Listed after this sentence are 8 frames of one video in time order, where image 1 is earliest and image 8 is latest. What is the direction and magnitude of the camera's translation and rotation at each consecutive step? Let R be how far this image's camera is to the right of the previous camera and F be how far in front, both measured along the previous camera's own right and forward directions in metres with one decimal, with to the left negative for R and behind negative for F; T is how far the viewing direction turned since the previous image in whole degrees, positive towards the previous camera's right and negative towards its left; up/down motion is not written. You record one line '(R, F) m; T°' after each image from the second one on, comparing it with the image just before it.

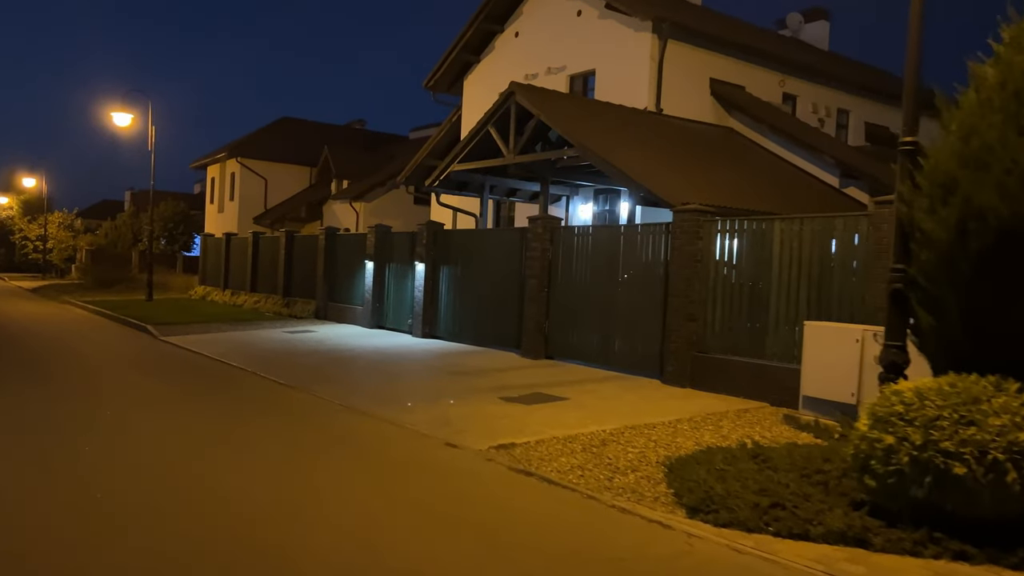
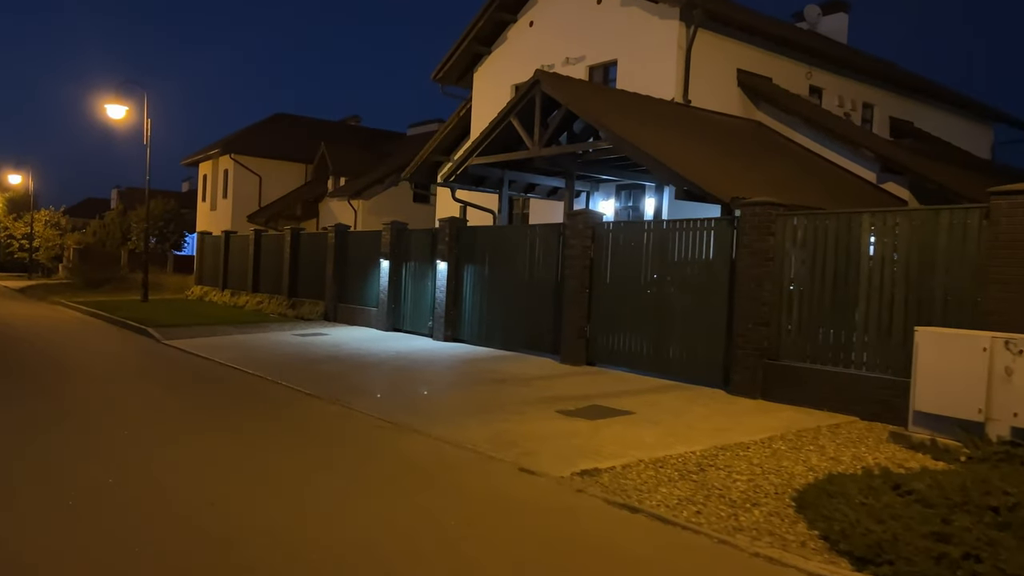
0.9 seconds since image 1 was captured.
(-0.8, +1.0) m; +1°
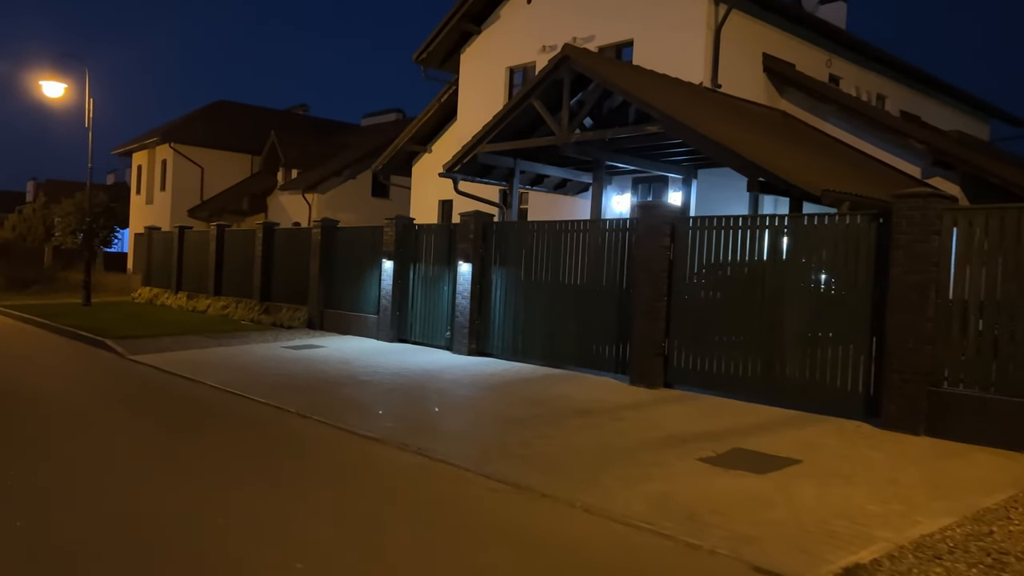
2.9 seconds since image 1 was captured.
(-1.7, +2.2) m; +5°
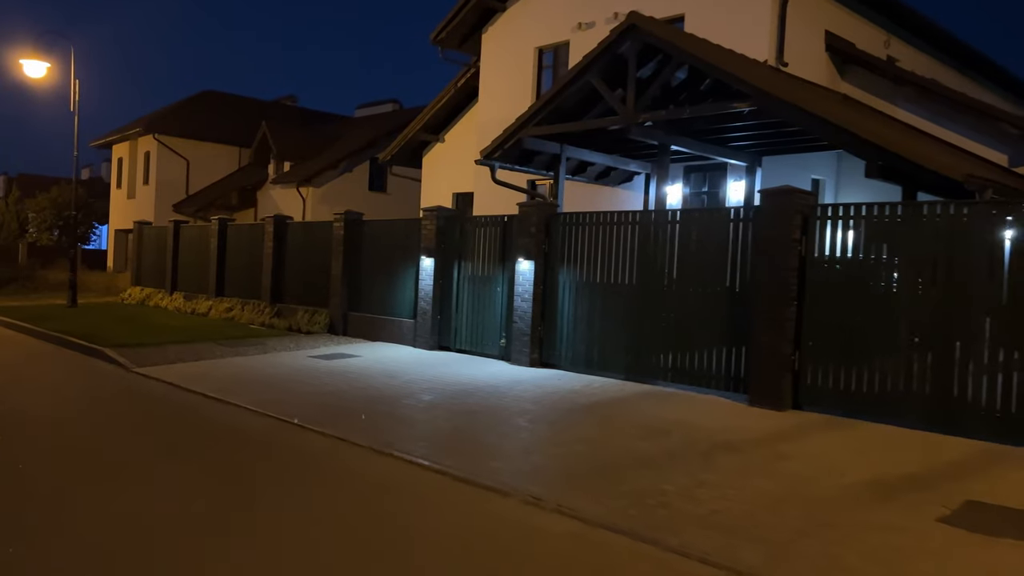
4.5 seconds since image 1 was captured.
(-1.3, +1.8) m; +2°
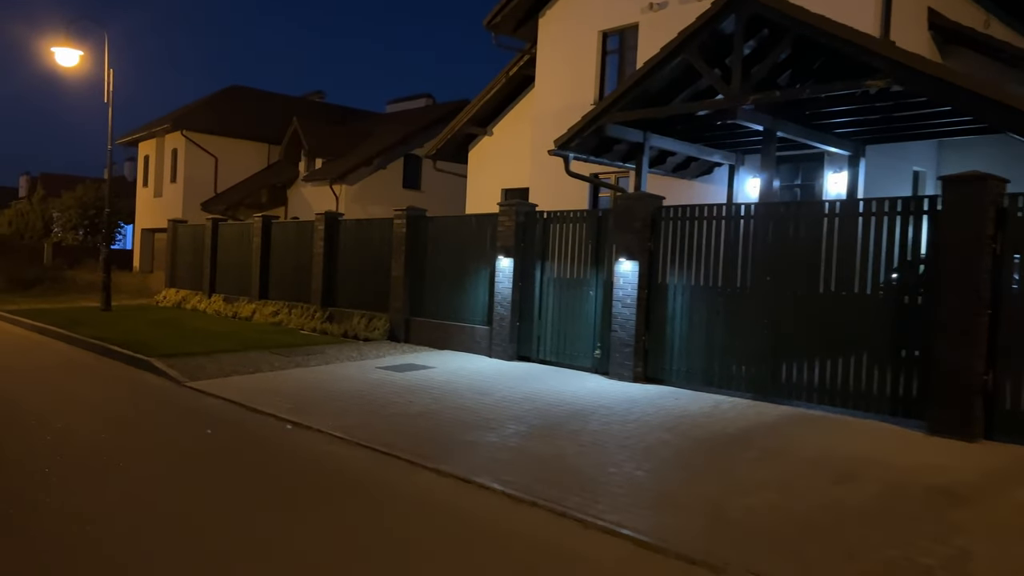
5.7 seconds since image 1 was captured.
(-1.1, +1.4) m; -1°
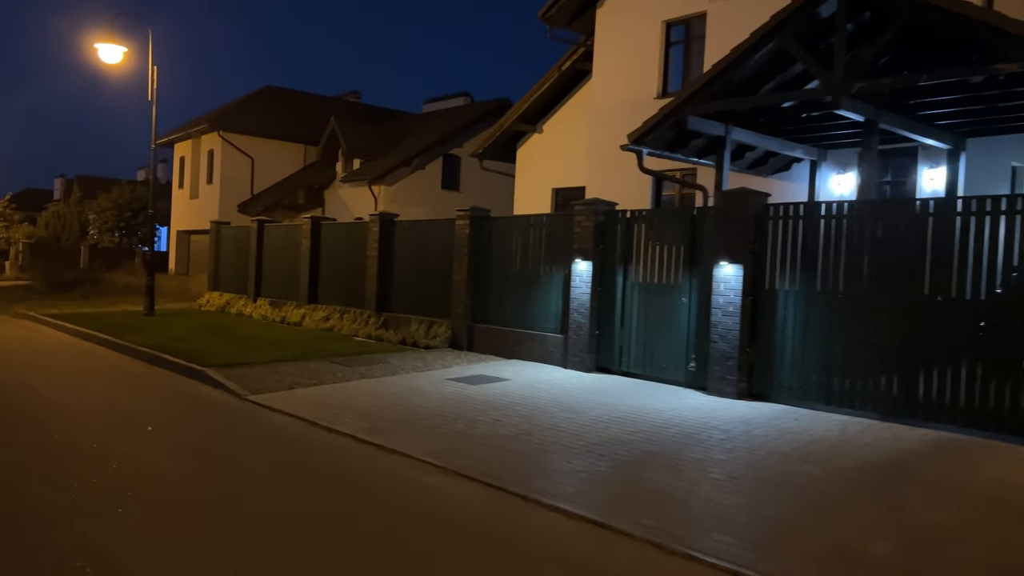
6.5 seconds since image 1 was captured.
(-0.8, +0.9) m; -2°
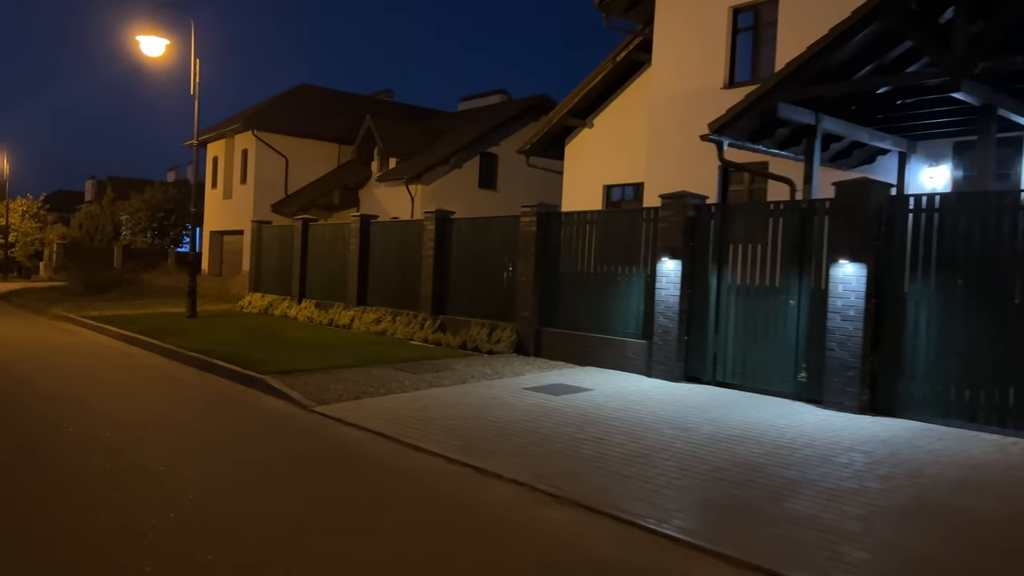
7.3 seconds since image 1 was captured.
(-0.8, +0.9) m; -2°
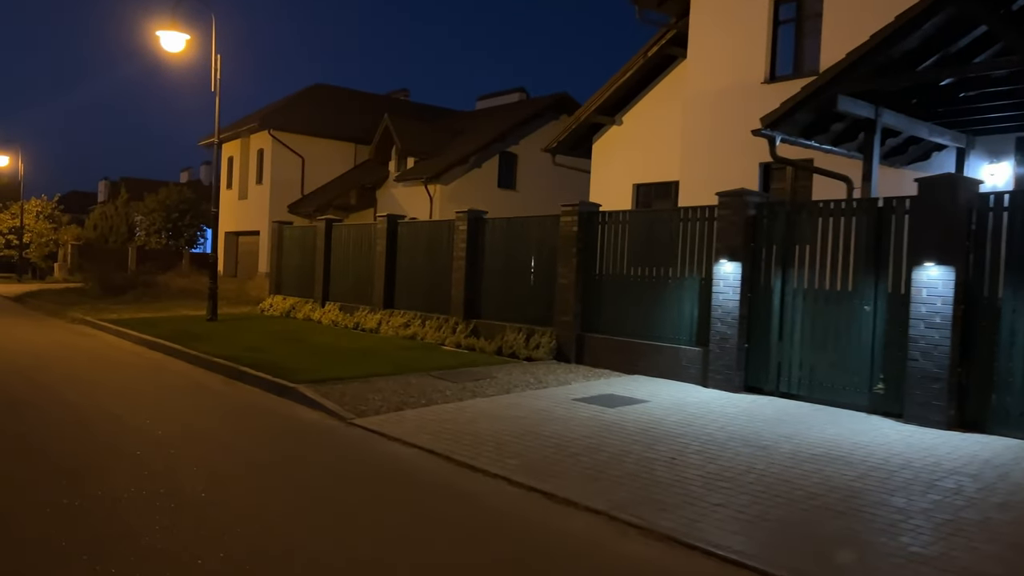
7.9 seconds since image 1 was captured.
(-0.5, +0.6) m; -1°
